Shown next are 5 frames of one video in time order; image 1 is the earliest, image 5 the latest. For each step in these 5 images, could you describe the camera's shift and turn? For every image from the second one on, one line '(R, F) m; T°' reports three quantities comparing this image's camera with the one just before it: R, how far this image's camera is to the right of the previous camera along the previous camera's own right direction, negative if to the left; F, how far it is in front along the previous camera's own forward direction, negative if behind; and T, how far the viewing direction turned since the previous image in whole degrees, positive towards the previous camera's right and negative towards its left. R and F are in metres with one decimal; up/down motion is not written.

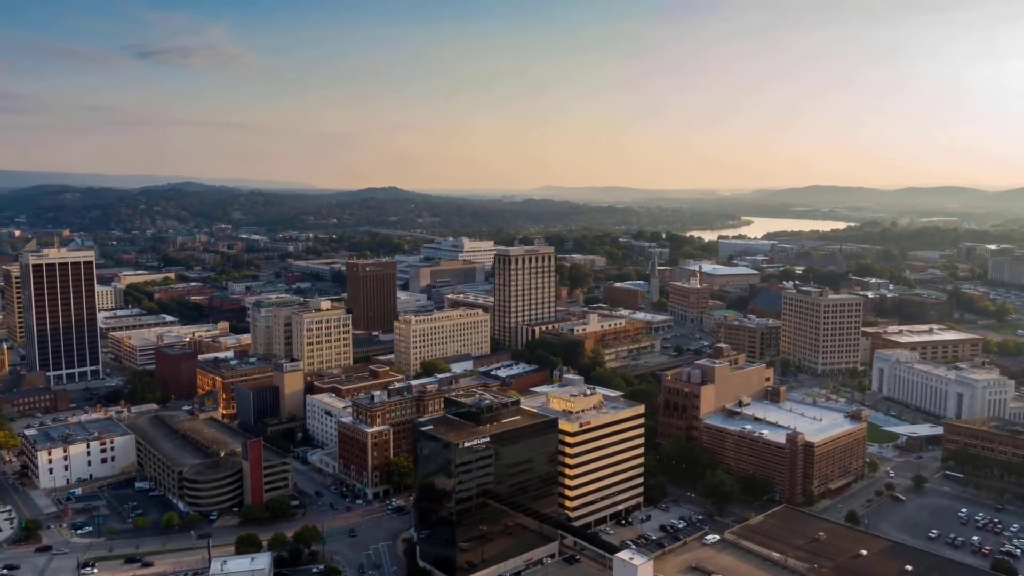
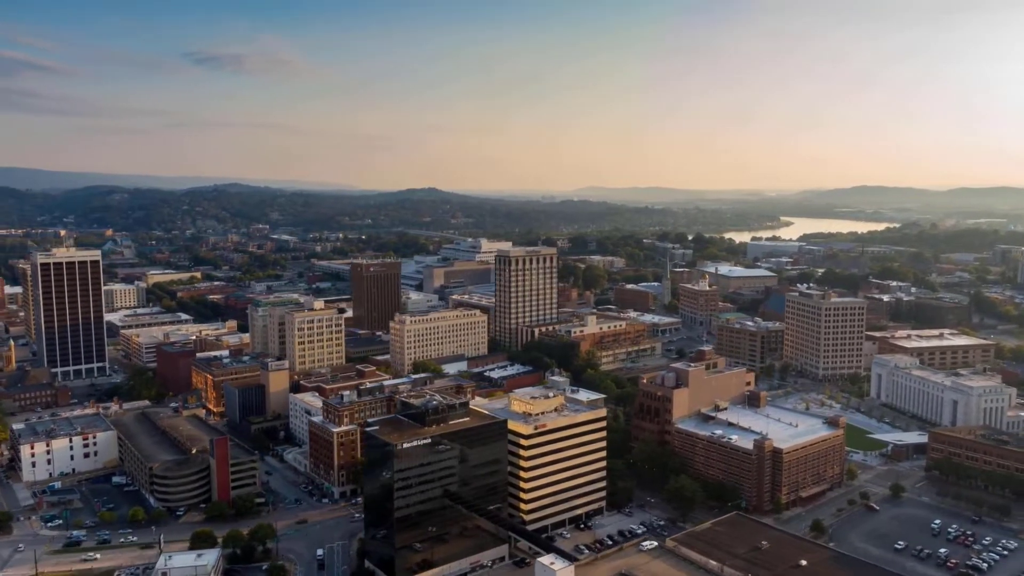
(+4.2, +0.2) m; -3°
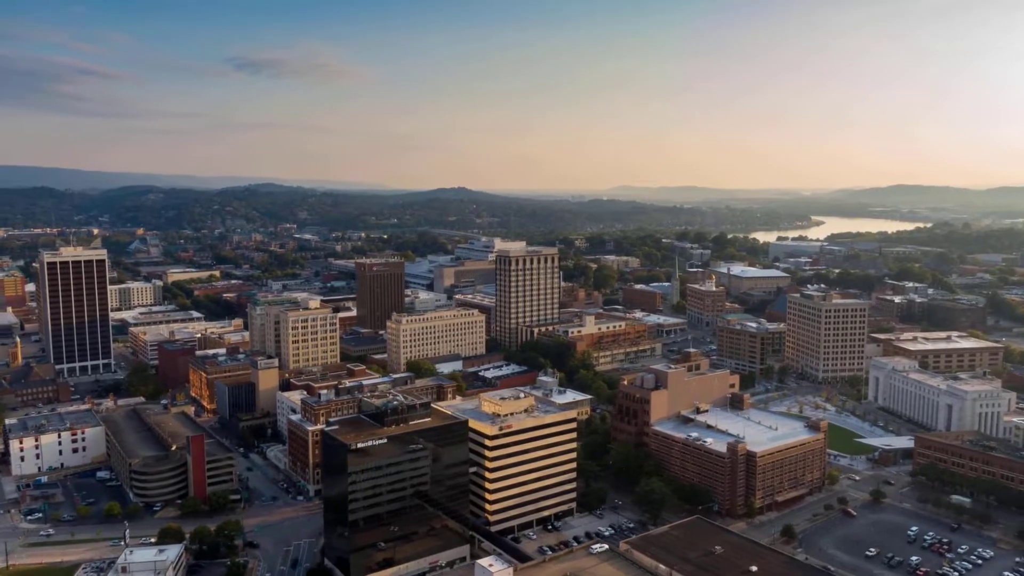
(+3.2, +0.2) m; -2°
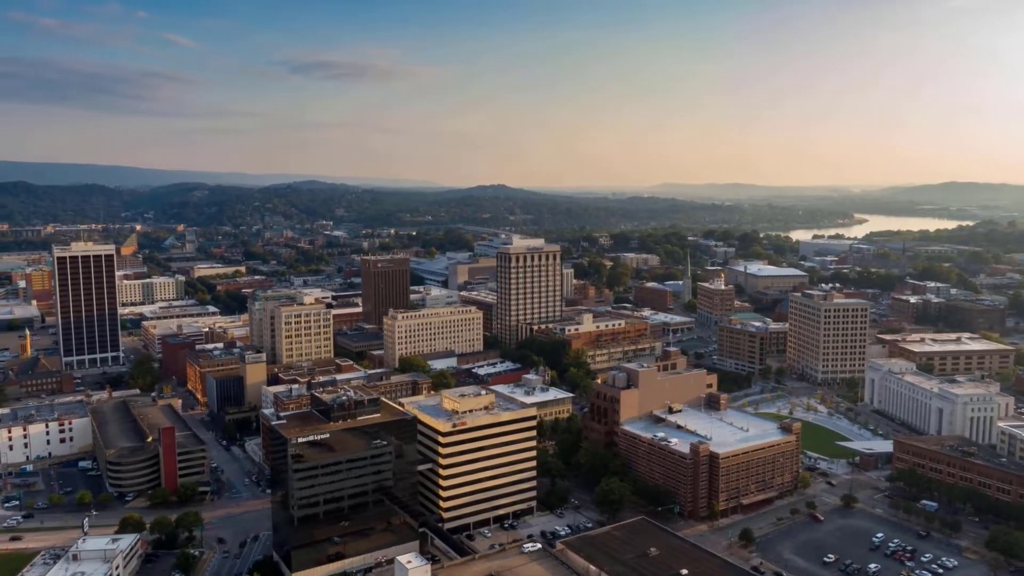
(+4.2, +0.3) m; -3°
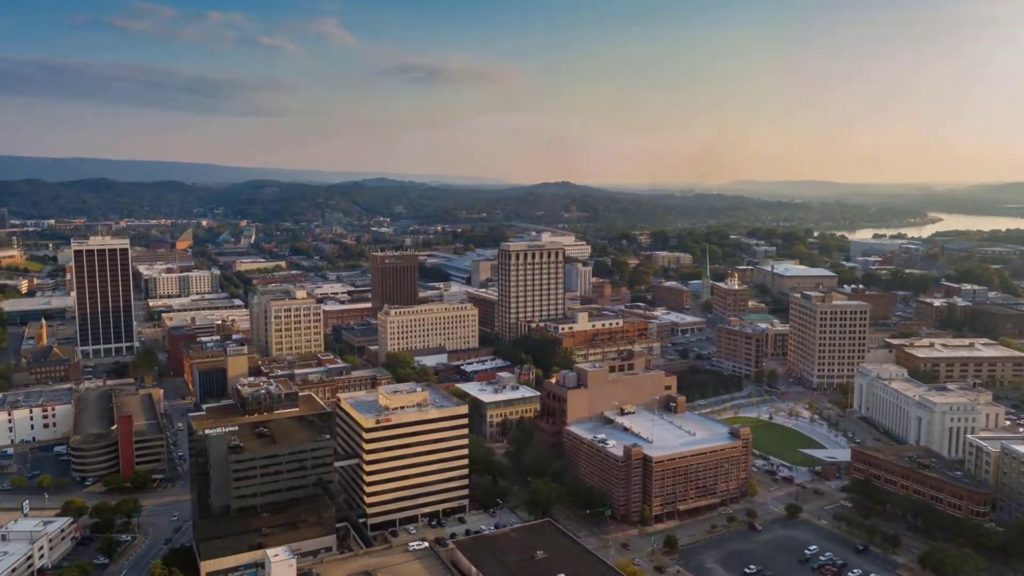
(+7.0, +0.6) m; -5°
